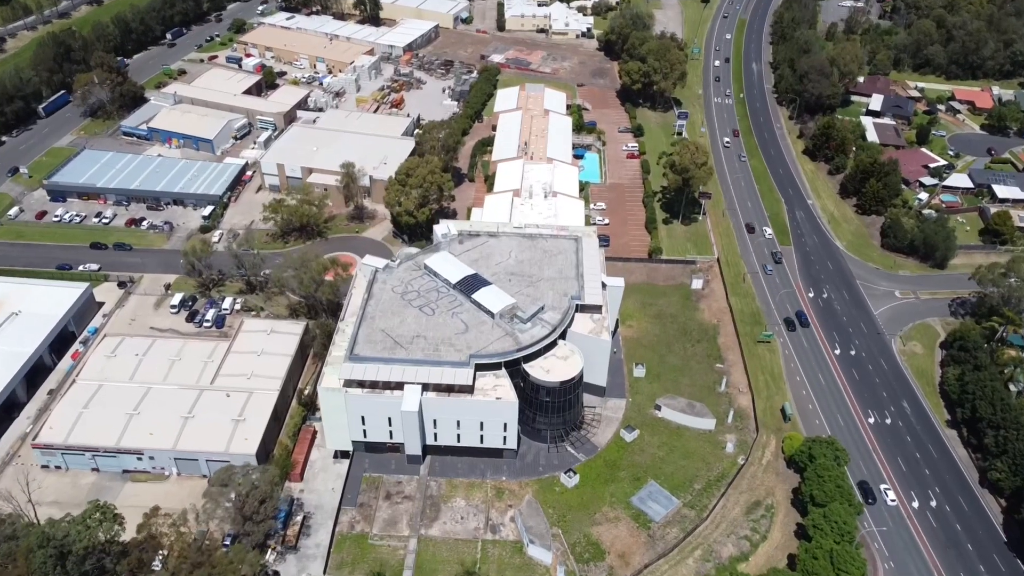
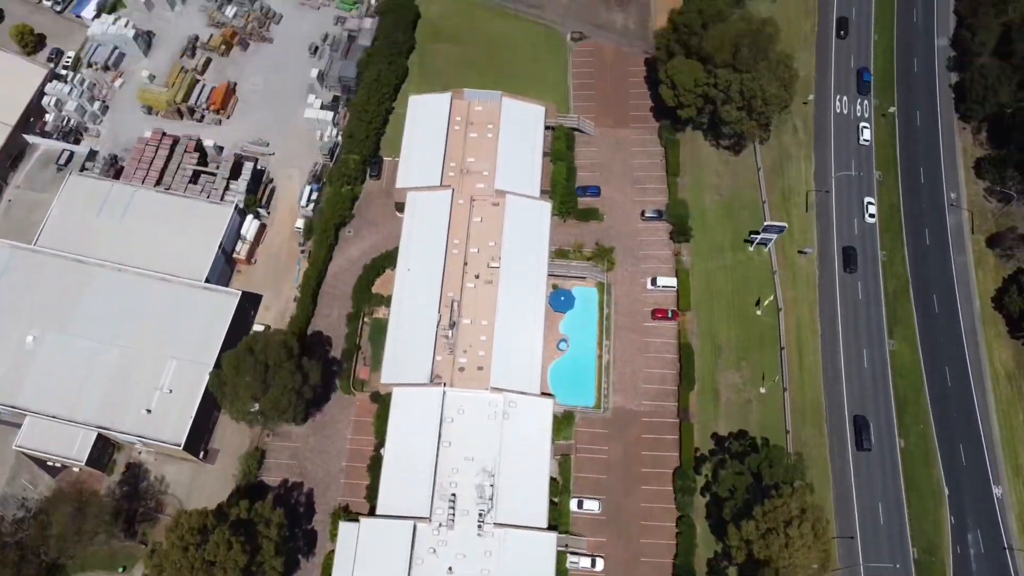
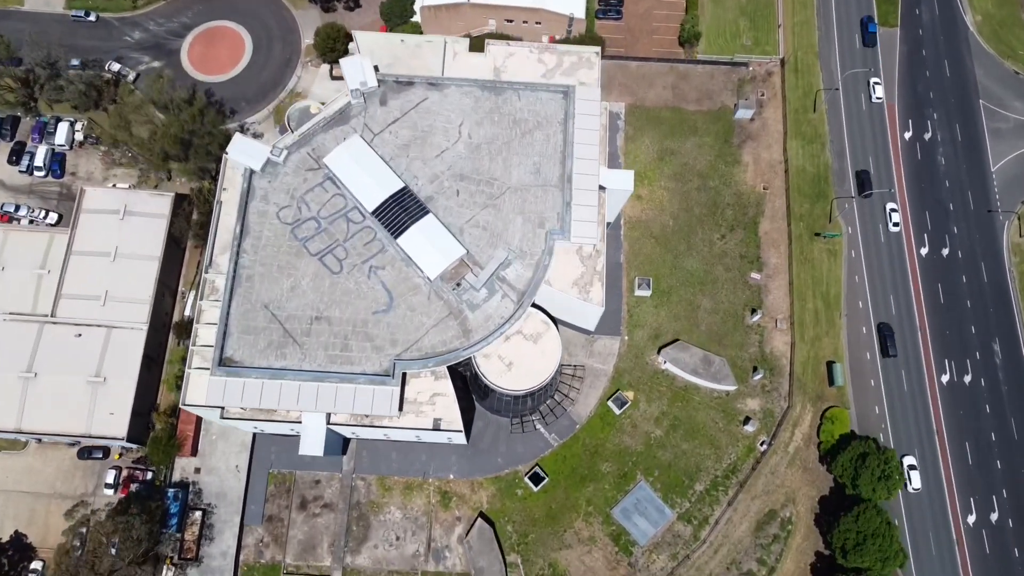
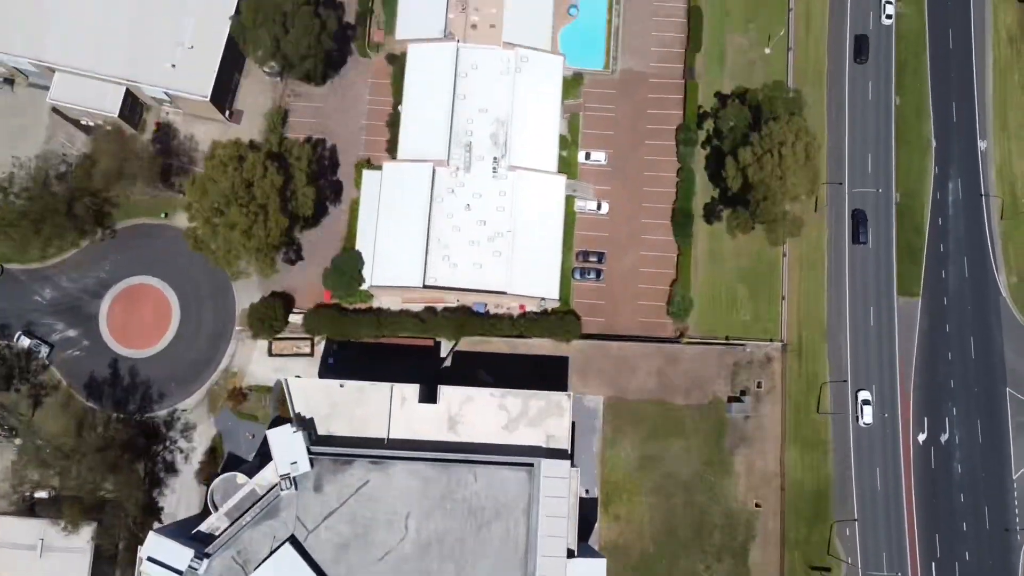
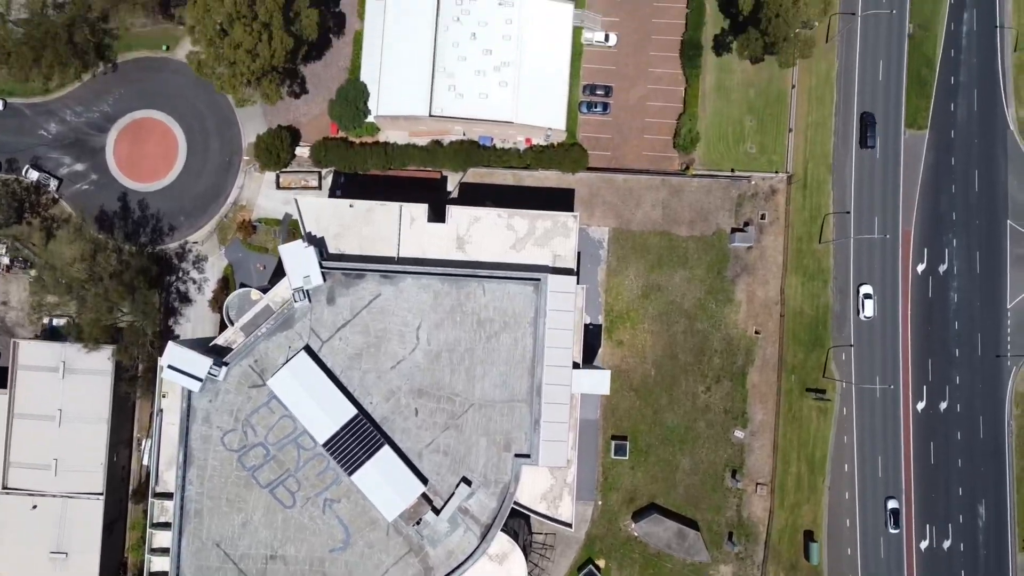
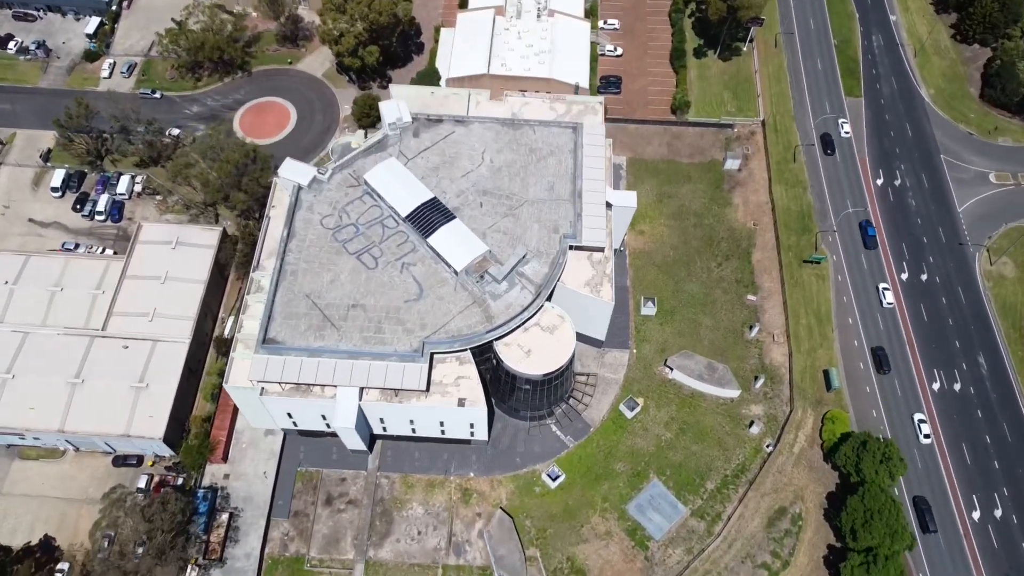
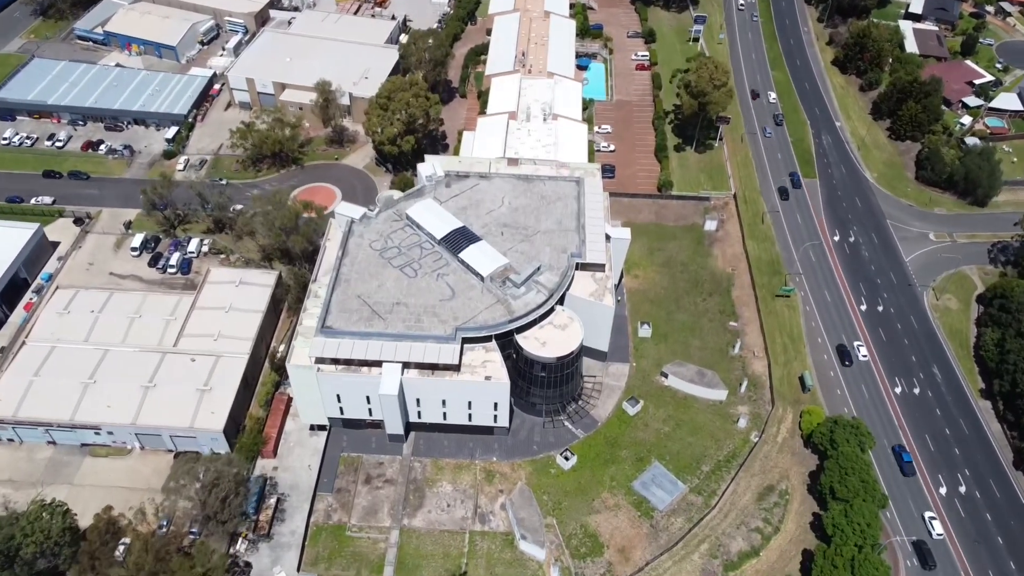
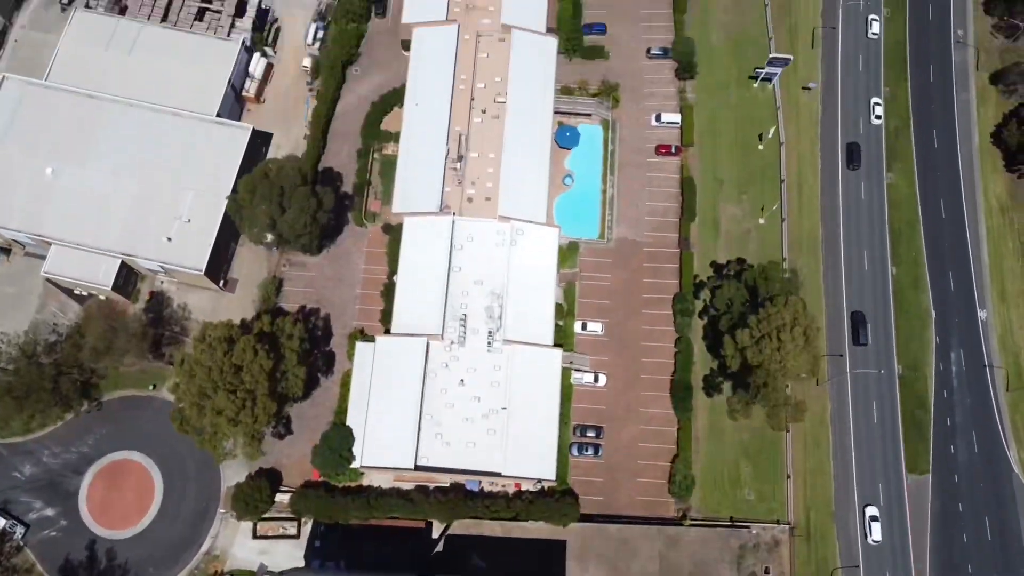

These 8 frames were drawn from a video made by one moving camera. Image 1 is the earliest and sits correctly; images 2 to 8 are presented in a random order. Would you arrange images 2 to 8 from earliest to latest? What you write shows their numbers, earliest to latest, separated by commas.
7, 6, 3, 5, 4, 8, 2
